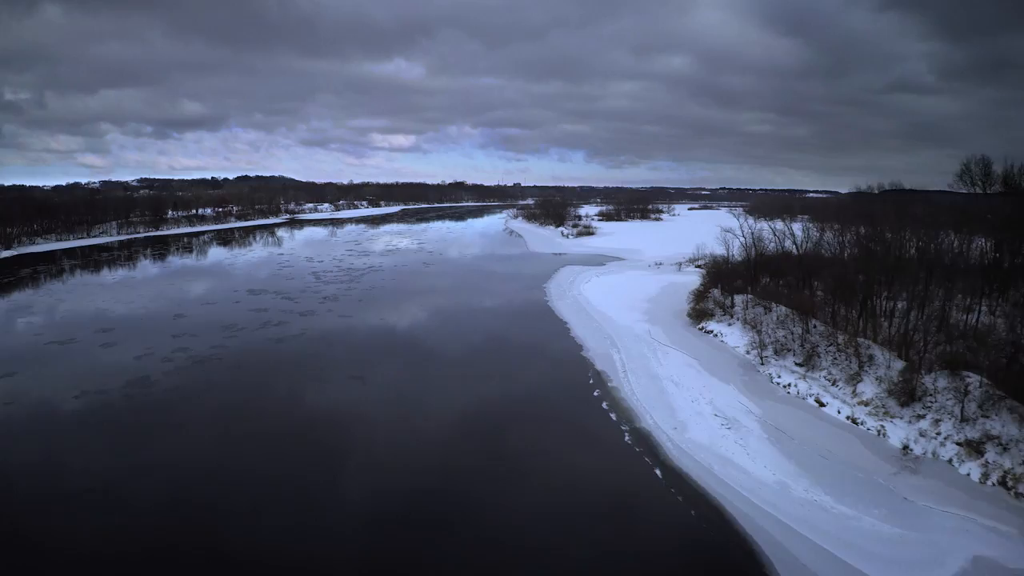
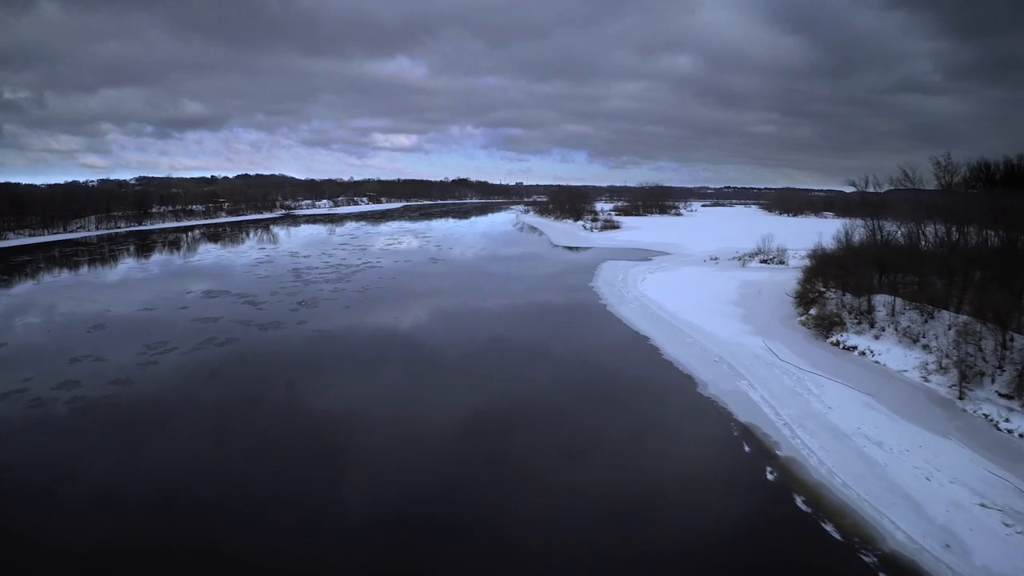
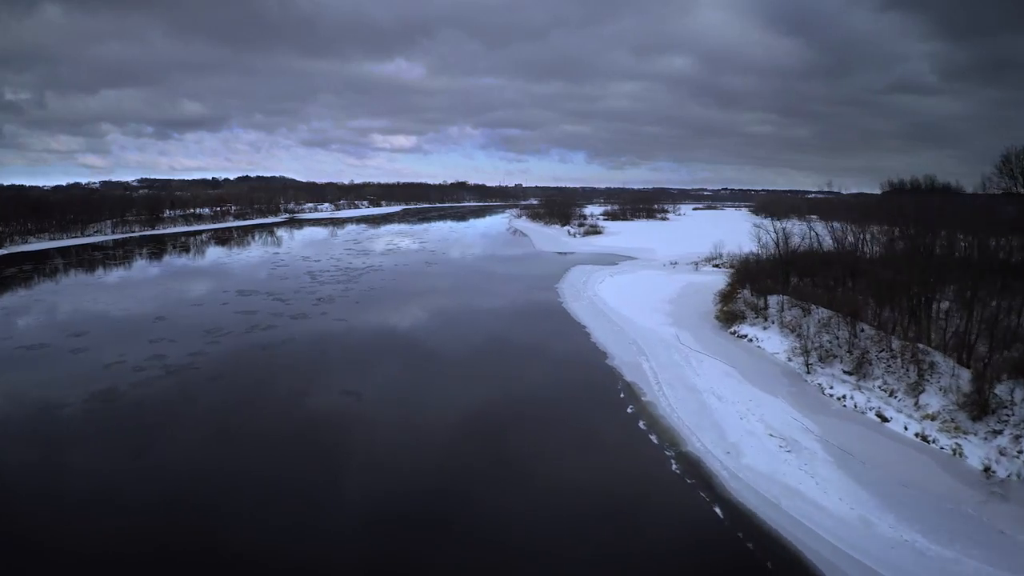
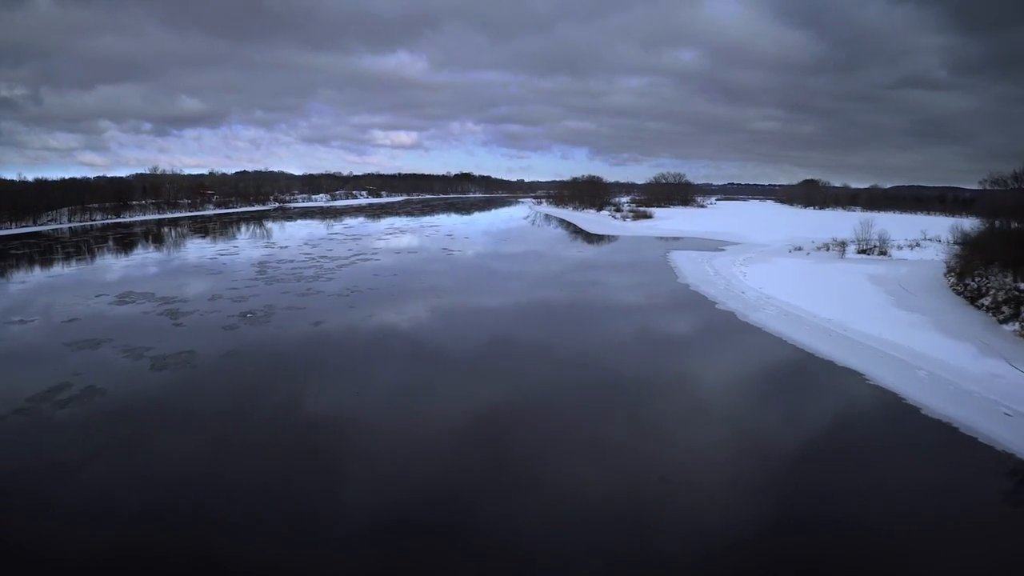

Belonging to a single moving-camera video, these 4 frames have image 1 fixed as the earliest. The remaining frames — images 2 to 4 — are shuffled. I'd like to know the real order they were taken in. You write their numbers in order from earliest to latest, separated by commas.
3, 2, 4
